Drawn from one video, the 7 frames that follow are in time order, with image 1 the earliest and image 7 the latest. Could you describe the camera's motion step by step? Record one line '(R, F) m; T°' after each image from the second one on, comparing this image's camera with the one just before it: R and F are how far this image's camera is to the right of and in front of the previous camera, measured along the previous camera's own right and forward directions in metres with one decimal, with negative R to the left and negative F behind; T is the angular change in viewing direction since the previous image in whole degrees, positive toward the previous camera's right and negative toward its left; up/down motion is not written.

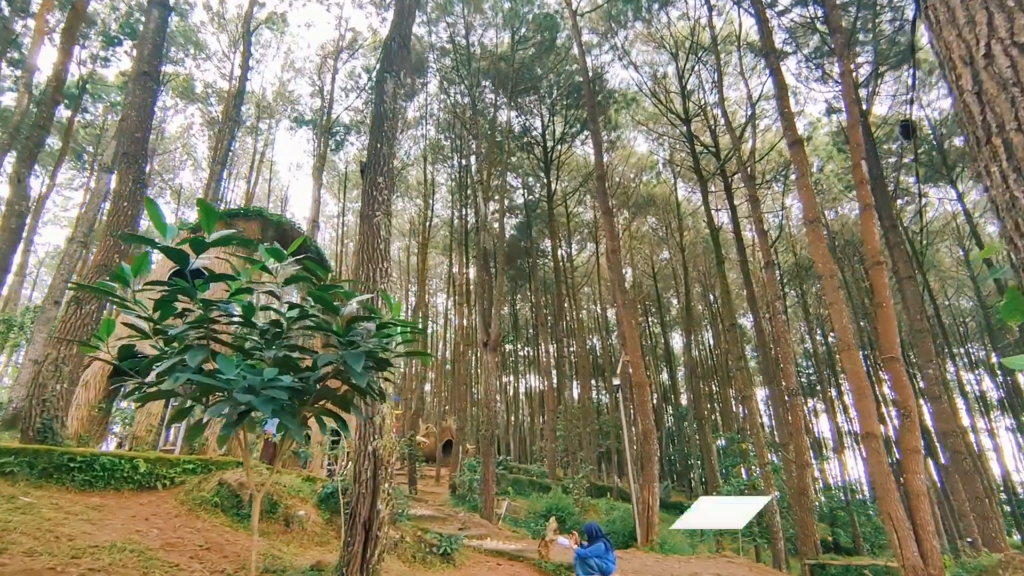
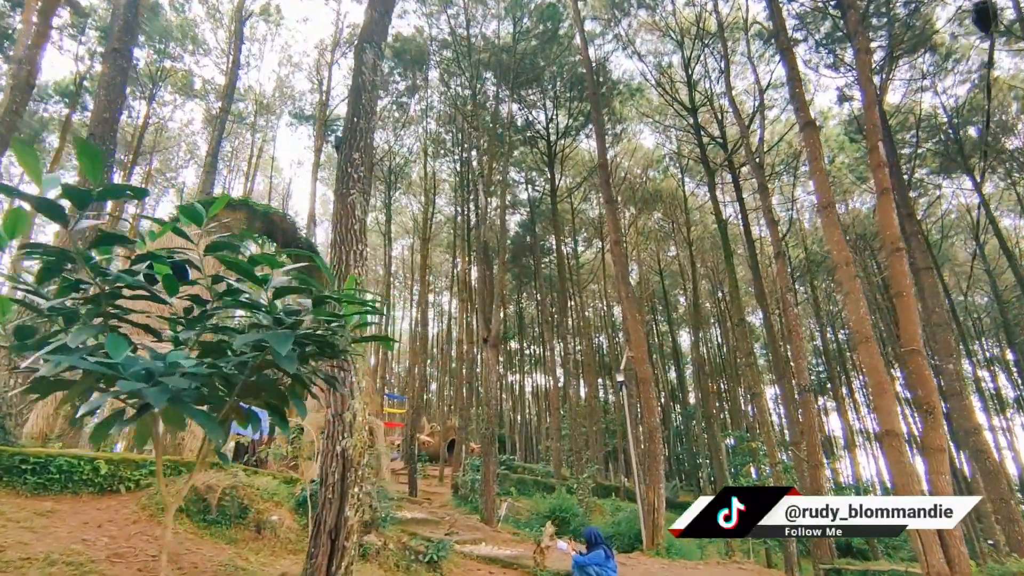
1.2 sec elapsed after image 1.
(+0.1, +0.3) m; -1°
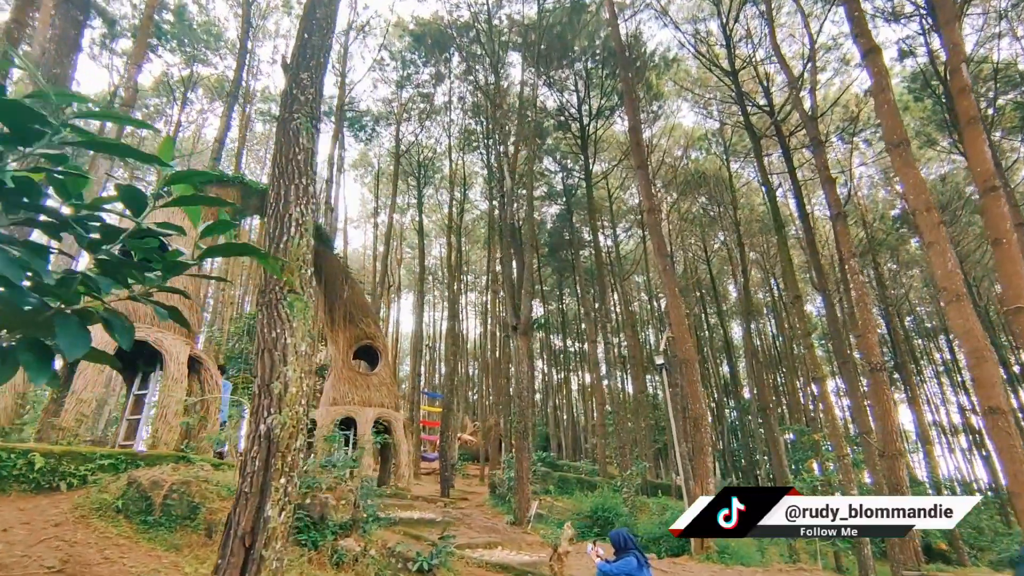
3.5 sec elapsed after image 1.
(+0.2, +0.6) m; -5°
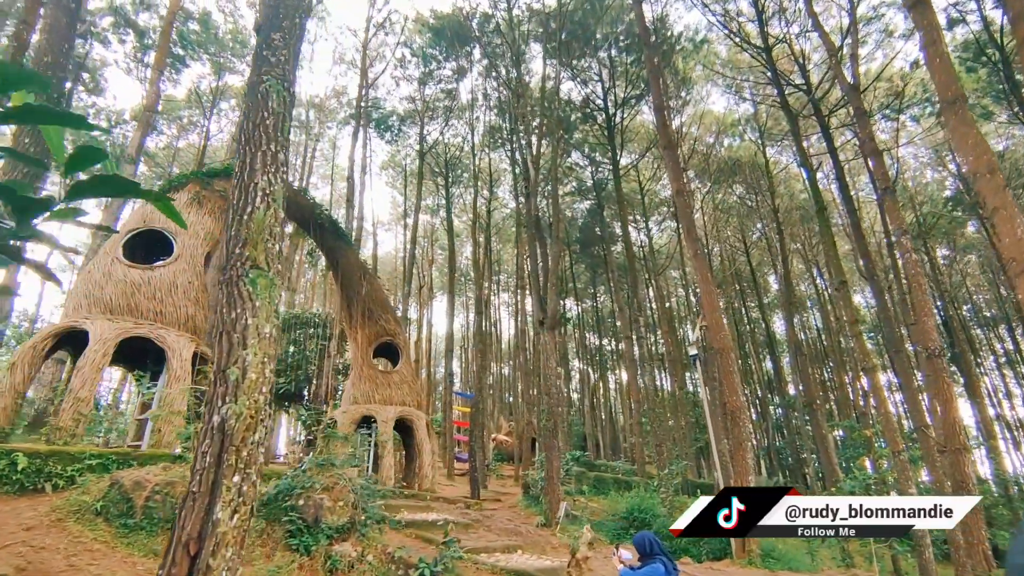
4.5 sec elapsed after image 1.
(+0.1, +0.3) m; -4°
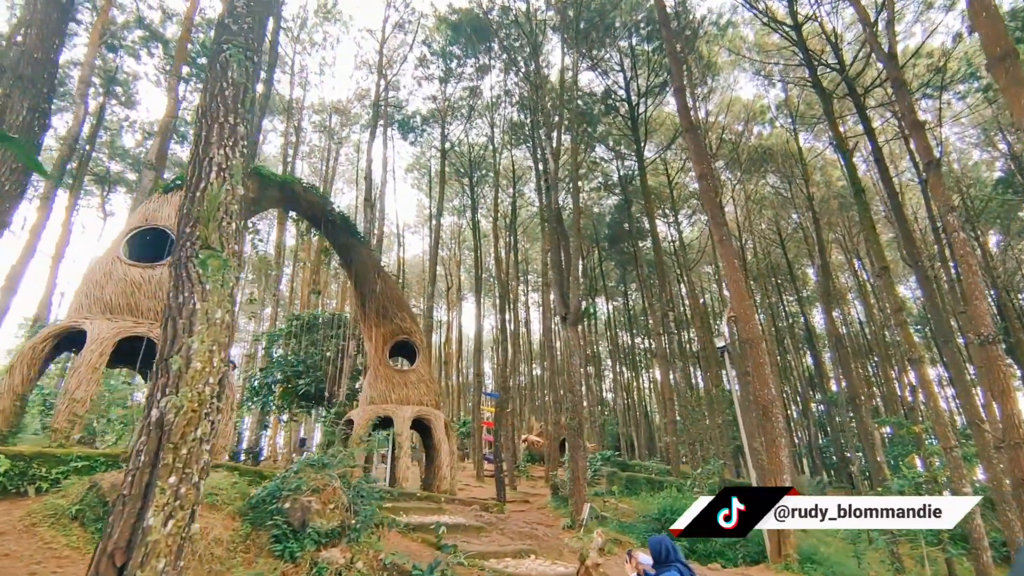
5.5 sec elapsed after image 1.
(+0.2, +0.2) m; -3°
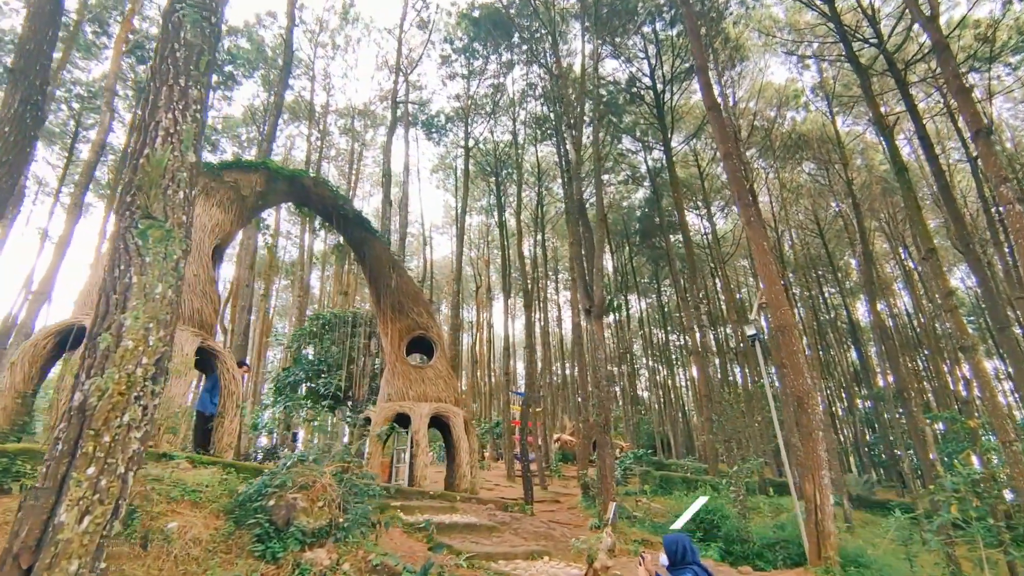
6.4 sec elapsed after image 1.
(+0.2, +0.2) m; -3°
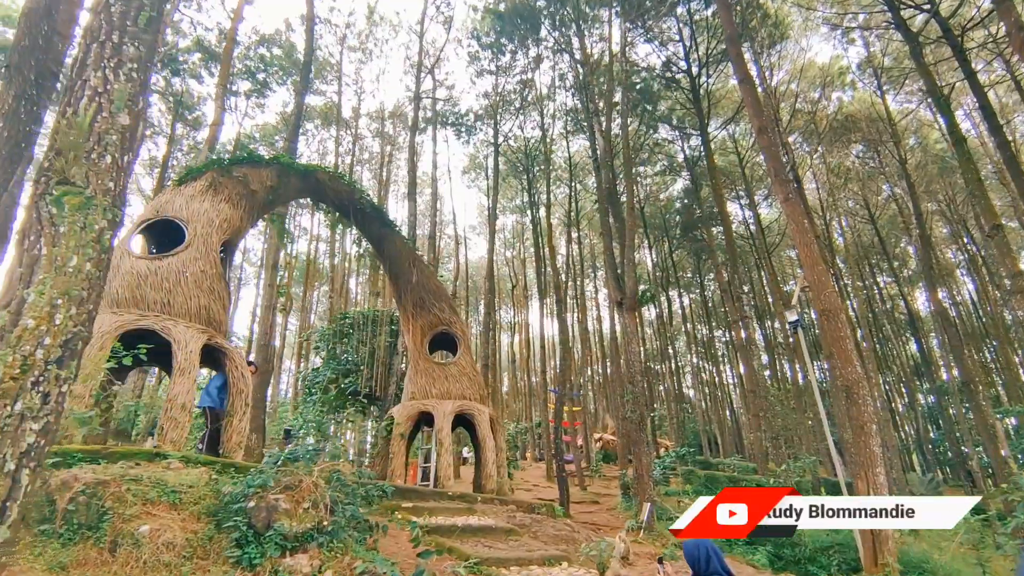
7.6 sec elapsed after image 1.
(+0.2, +0.3) m; -4°
